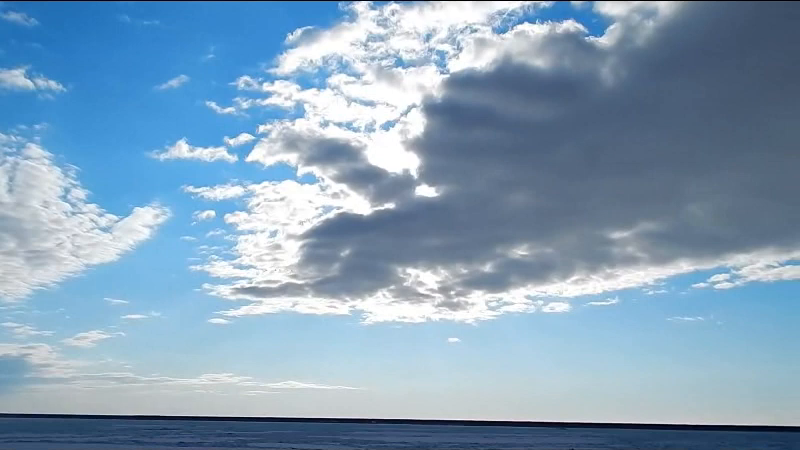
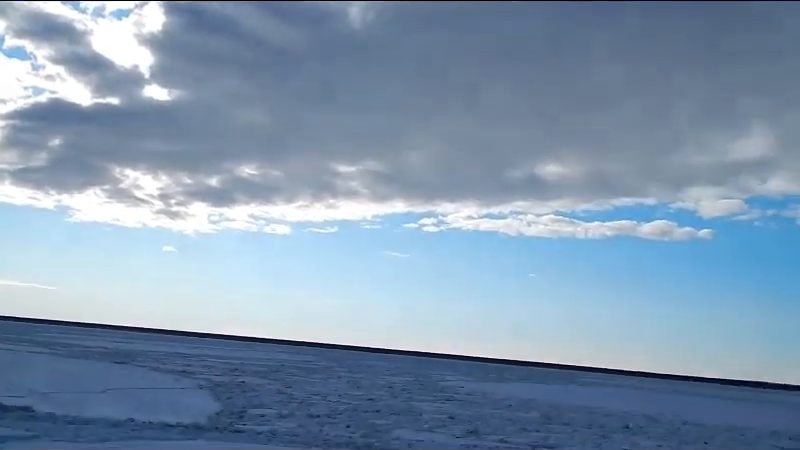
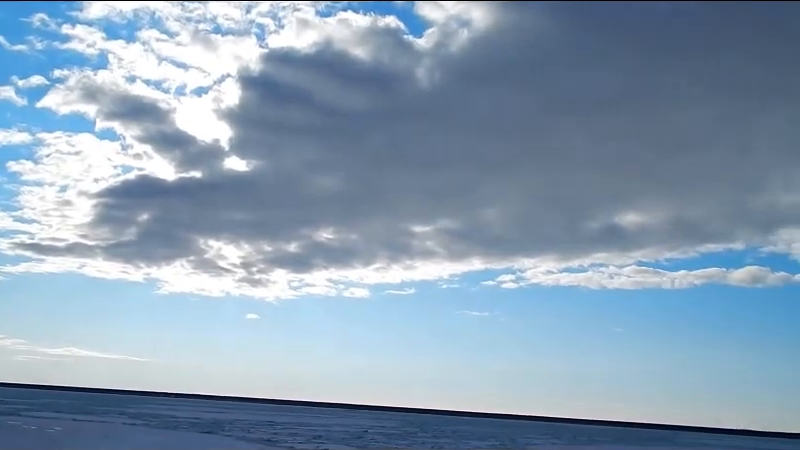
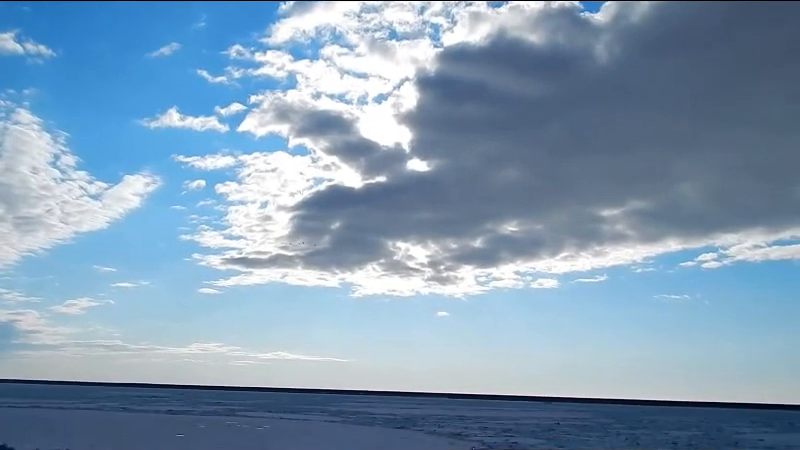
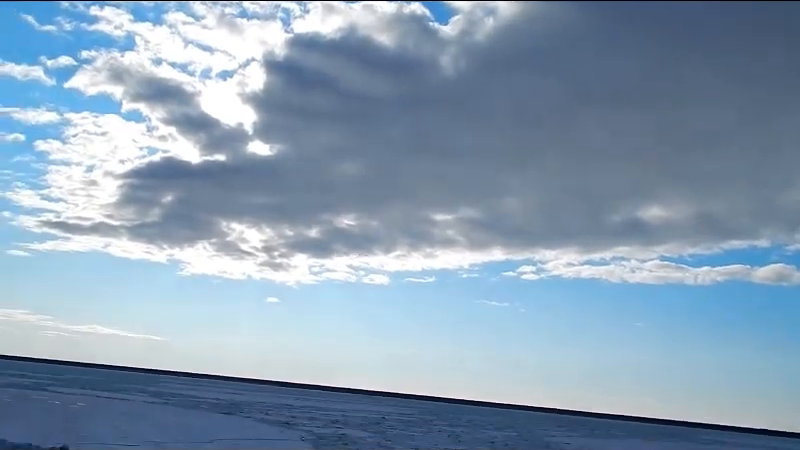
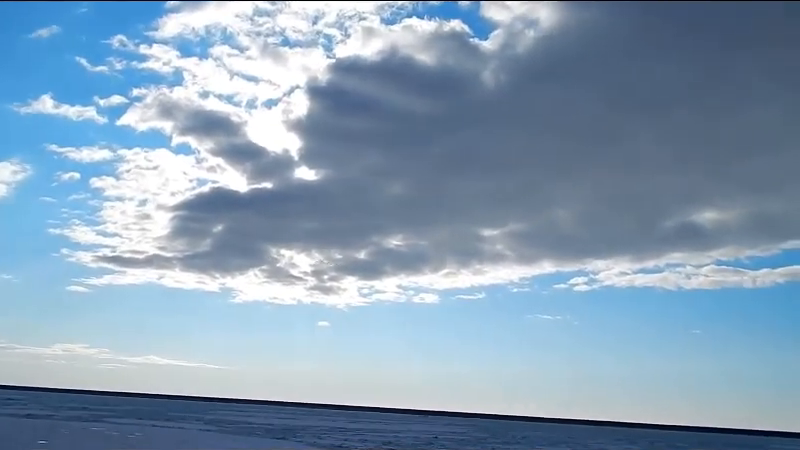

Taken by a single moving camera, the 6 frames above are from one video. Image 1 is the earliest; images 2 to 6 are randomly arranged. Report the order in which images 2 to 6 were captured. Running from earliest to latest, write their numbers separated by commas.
4, 6, 3, 5, 2
